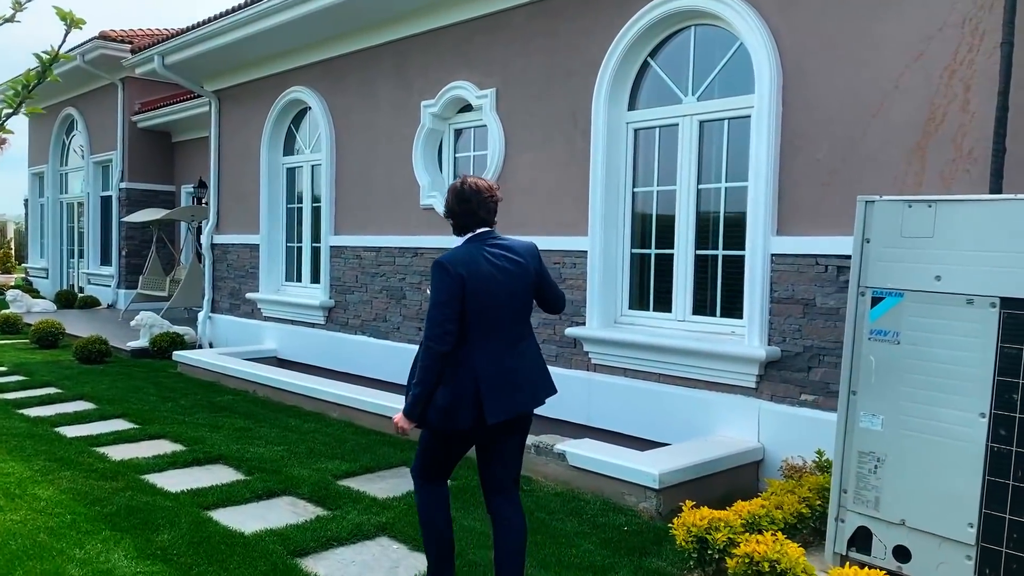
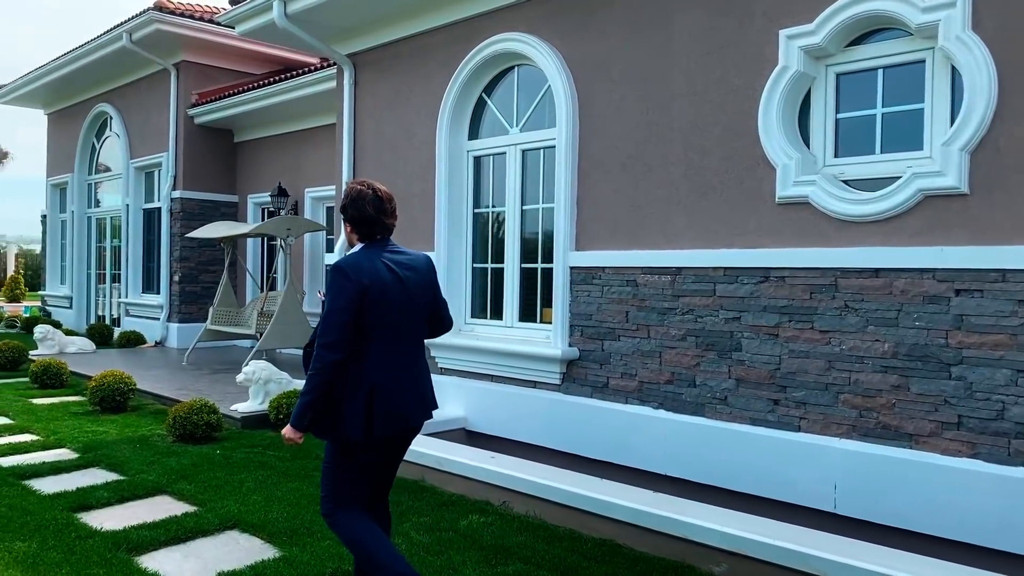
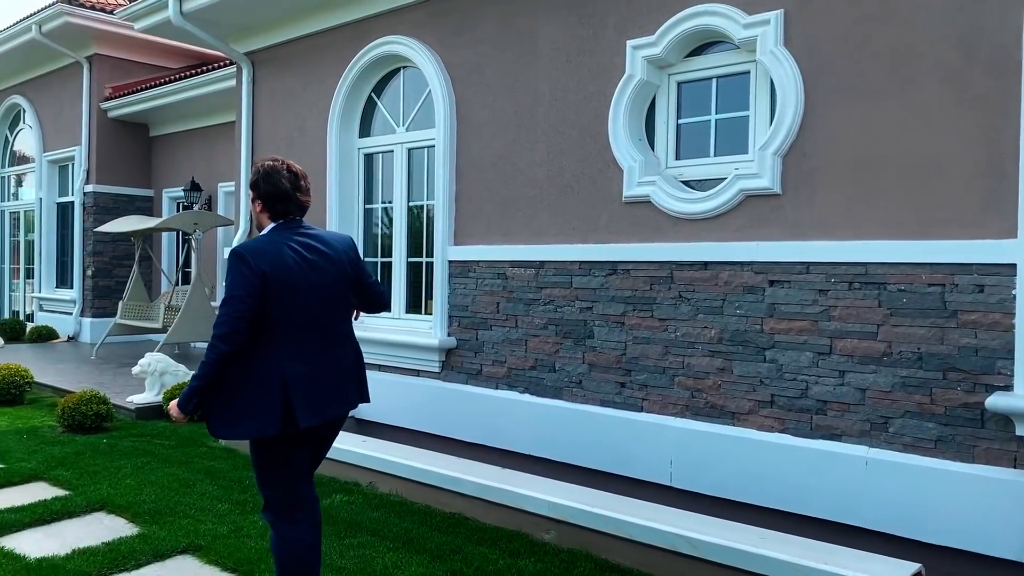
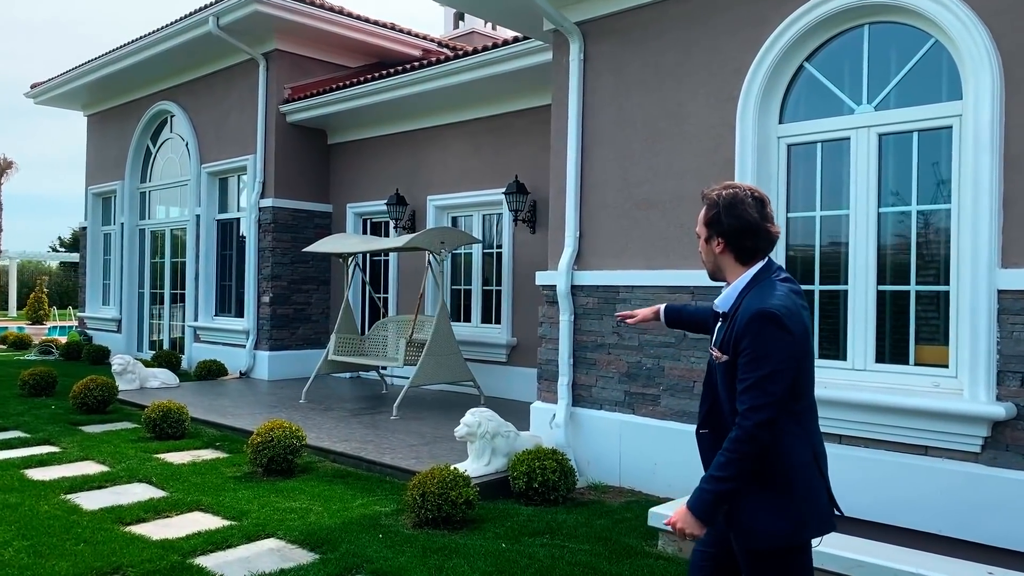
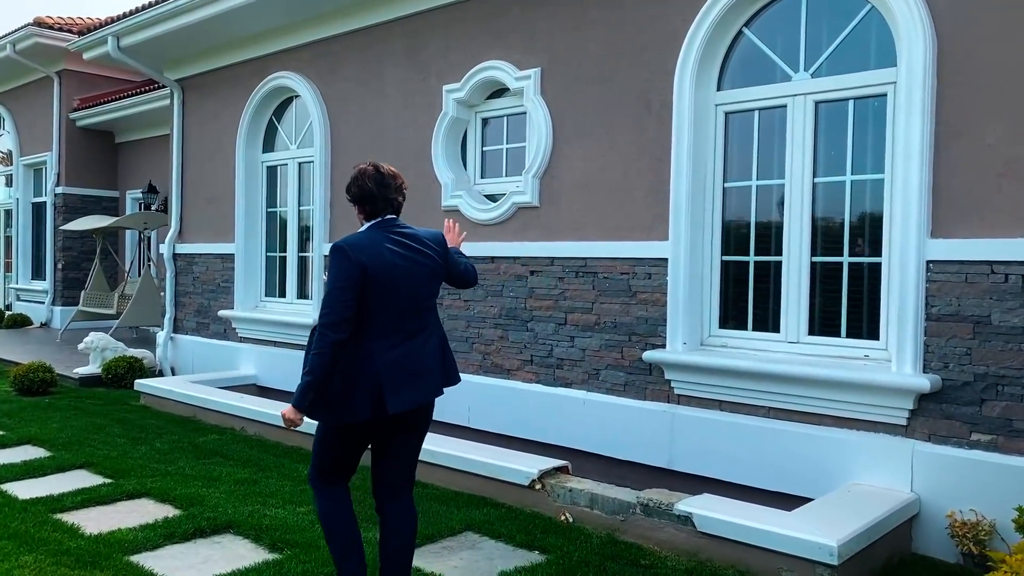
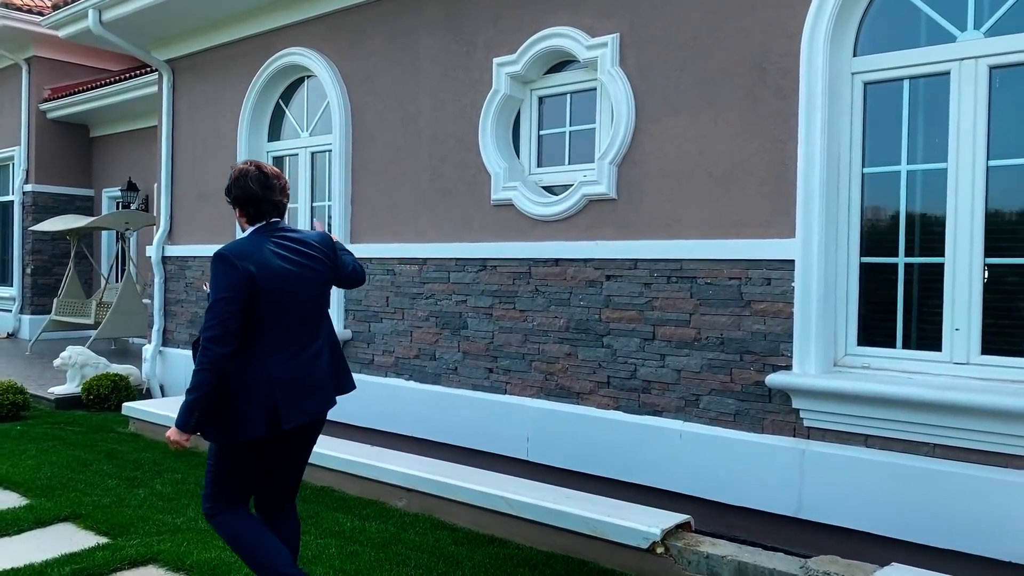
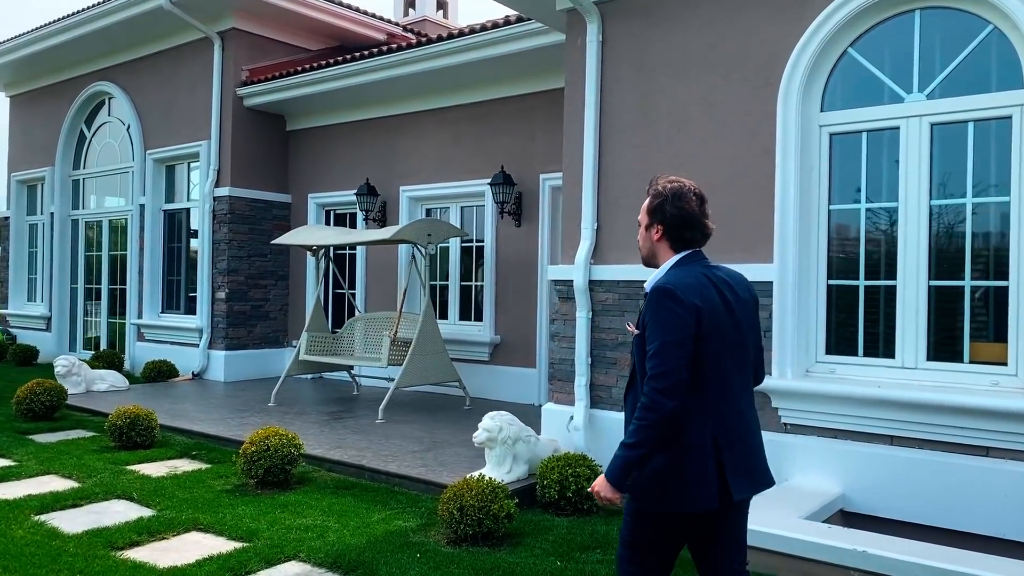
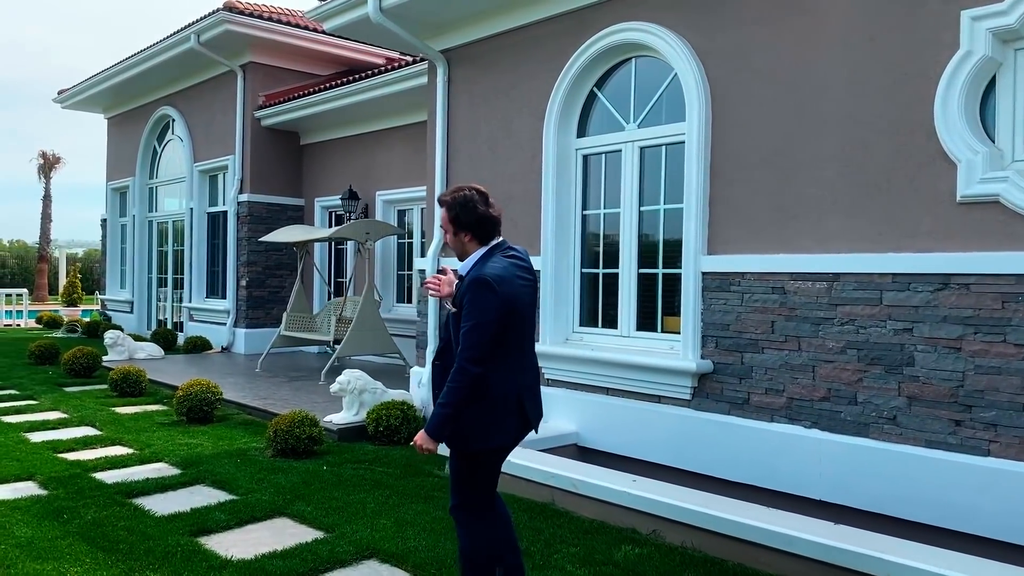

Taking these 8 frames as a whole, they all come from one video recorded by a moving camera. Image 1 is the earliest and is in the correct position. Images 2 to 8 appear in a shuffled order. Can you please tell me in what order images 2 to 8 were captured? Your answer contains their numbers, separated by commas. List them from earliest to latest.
5, 6, 3, 2, 8, 4, 7
